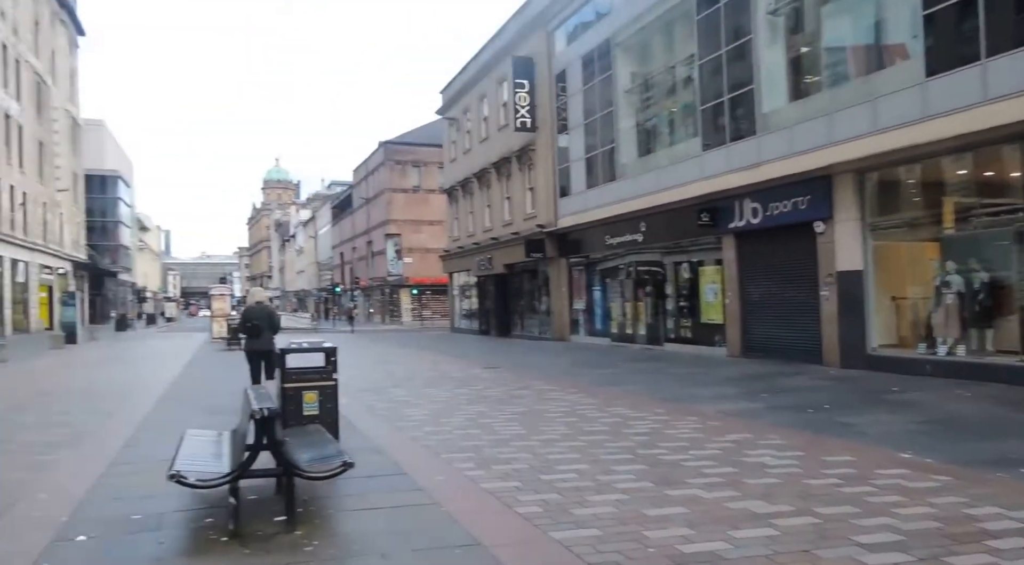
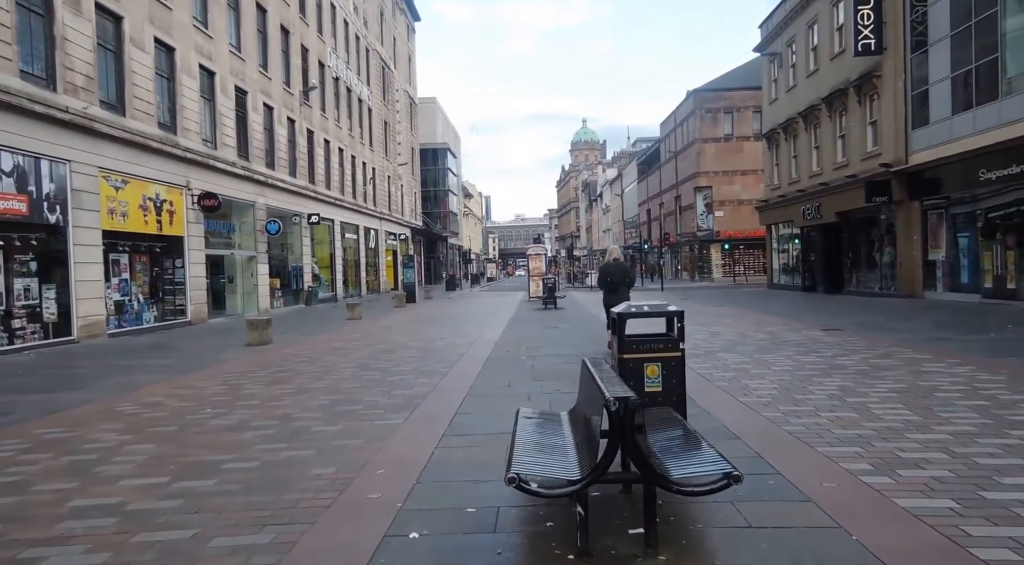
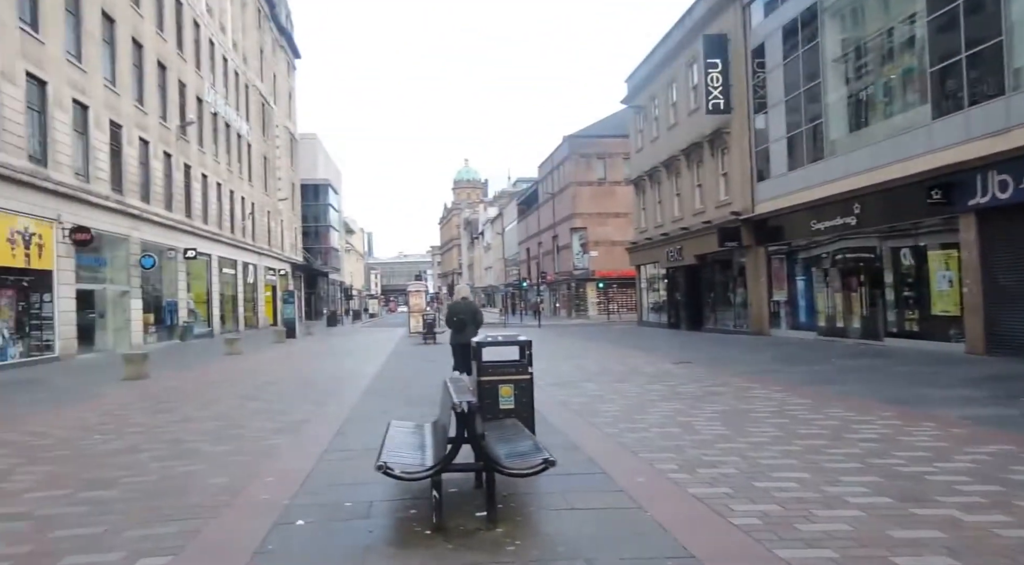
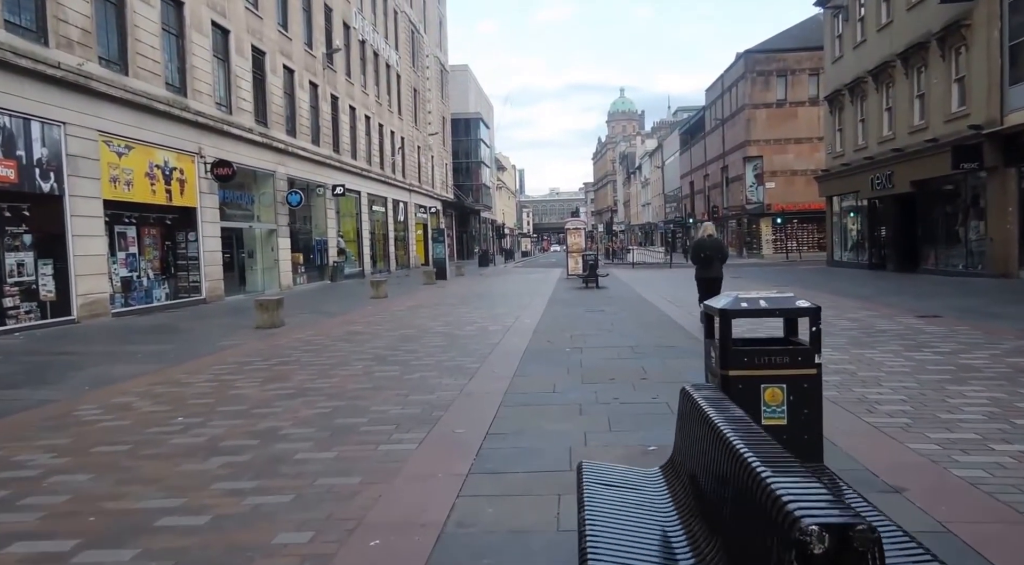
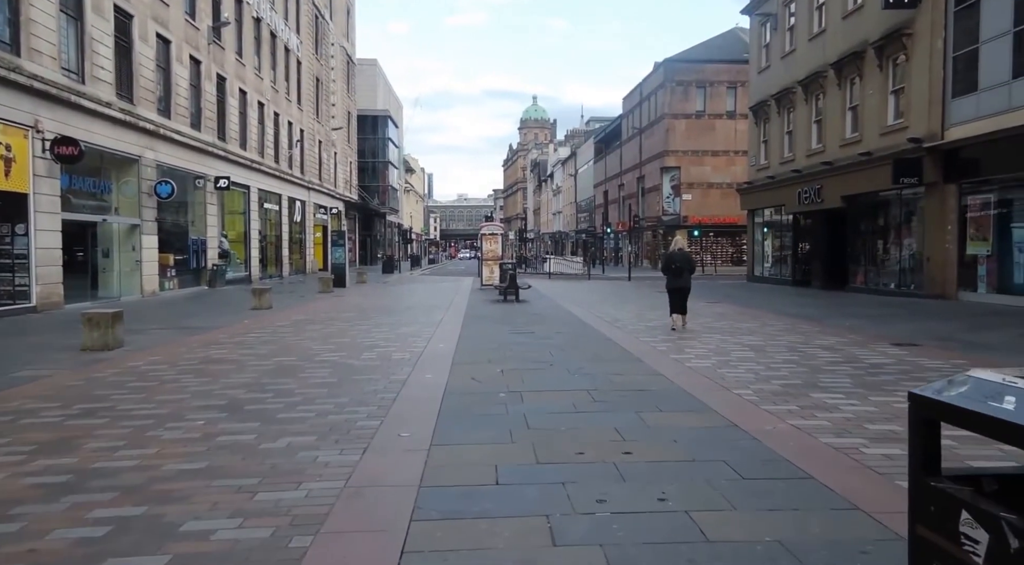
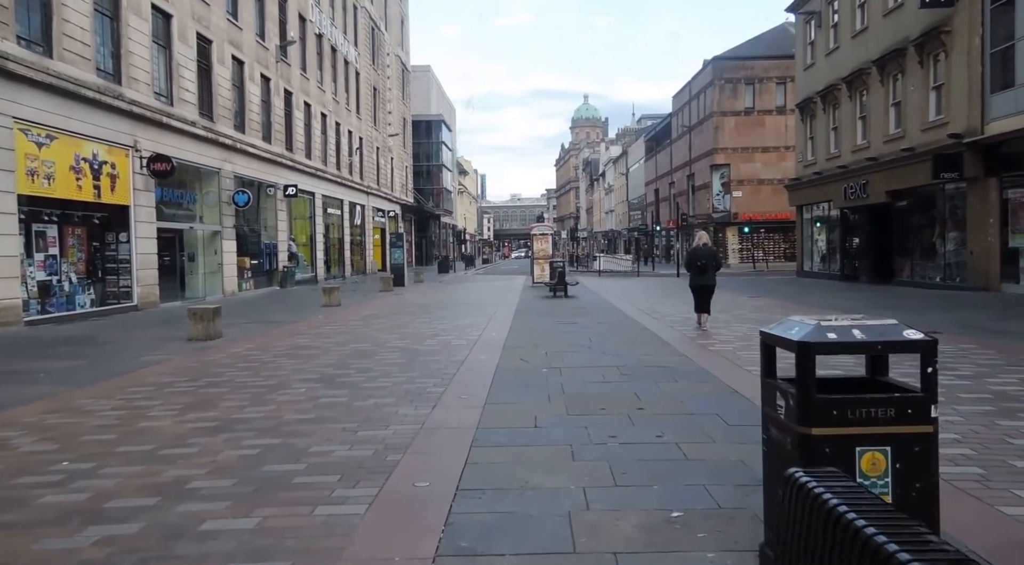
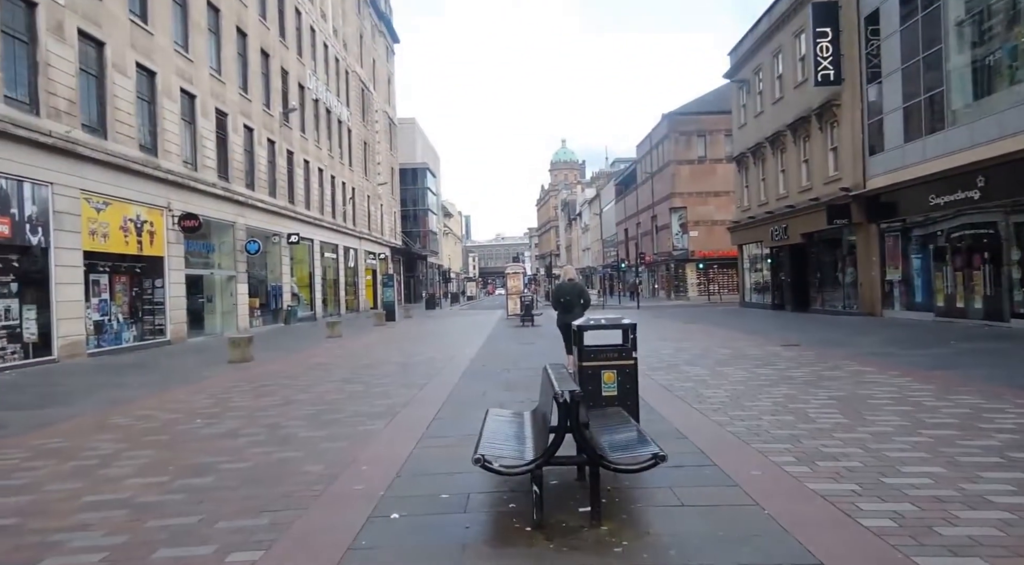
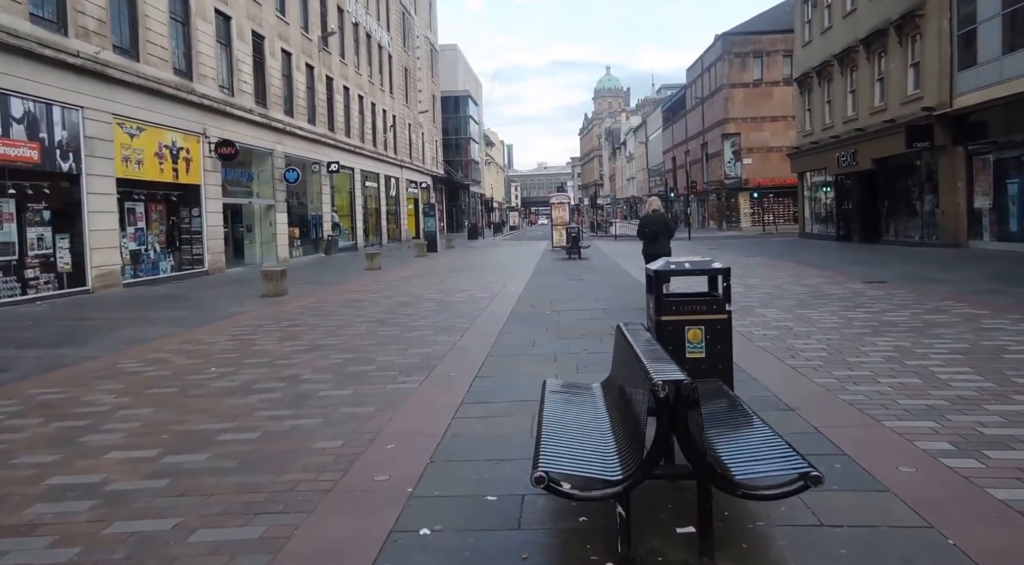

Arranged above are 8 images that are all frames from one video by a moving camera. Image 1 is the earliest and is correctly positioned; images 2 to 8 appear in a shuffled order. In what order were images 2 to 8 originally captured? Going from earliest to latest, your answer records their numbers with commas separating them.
3, 7, 2, 8, 4, 6, 5
